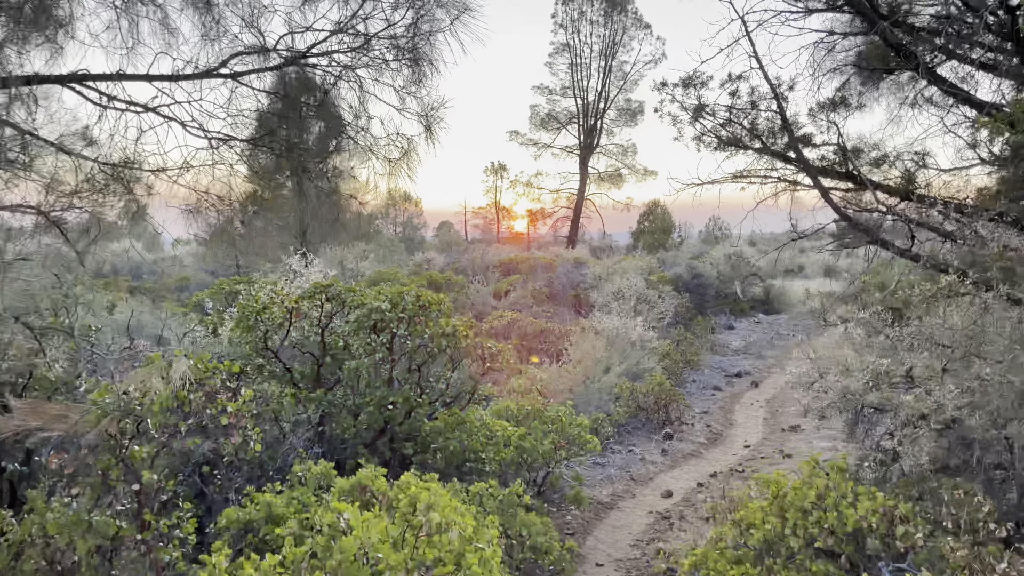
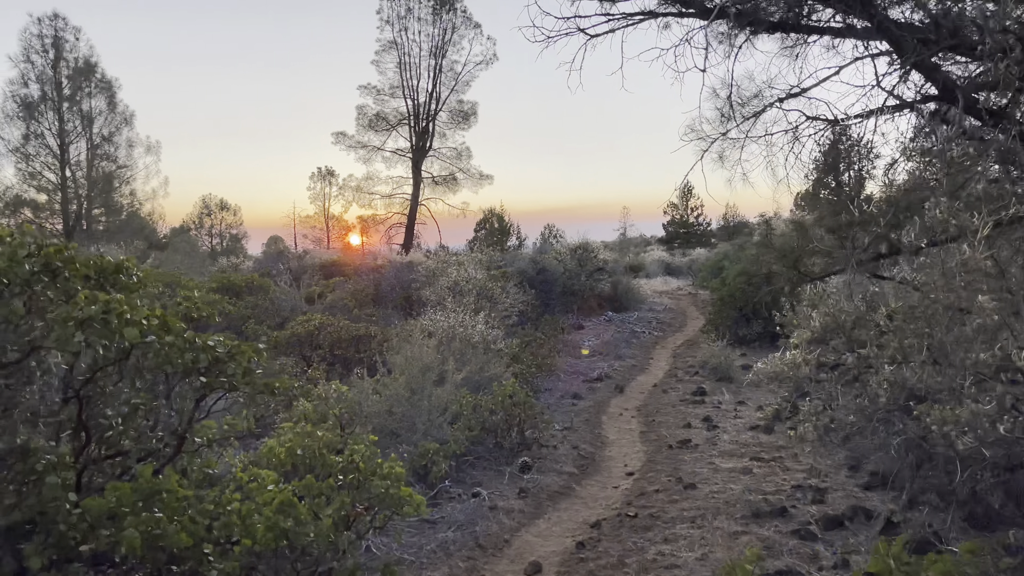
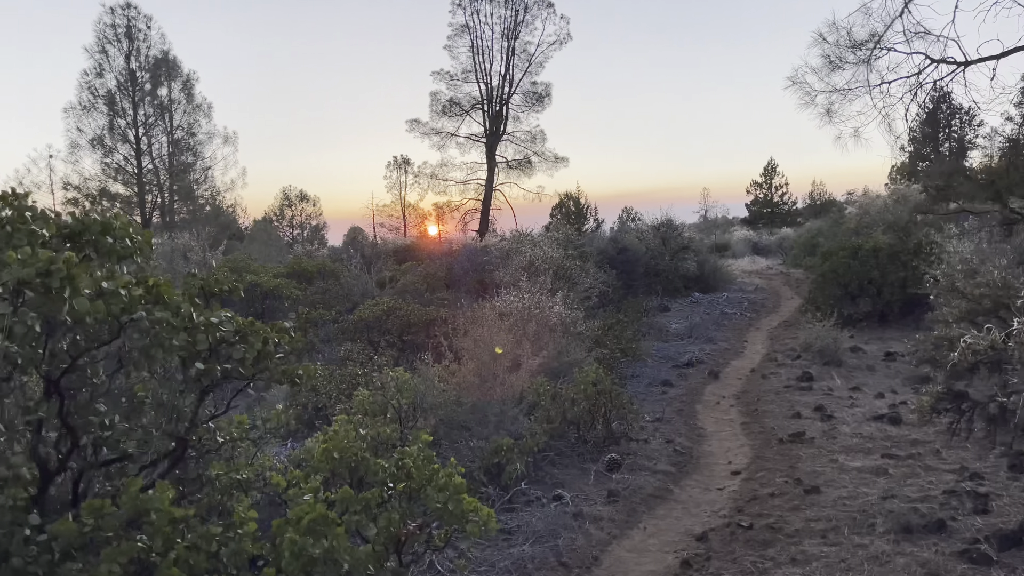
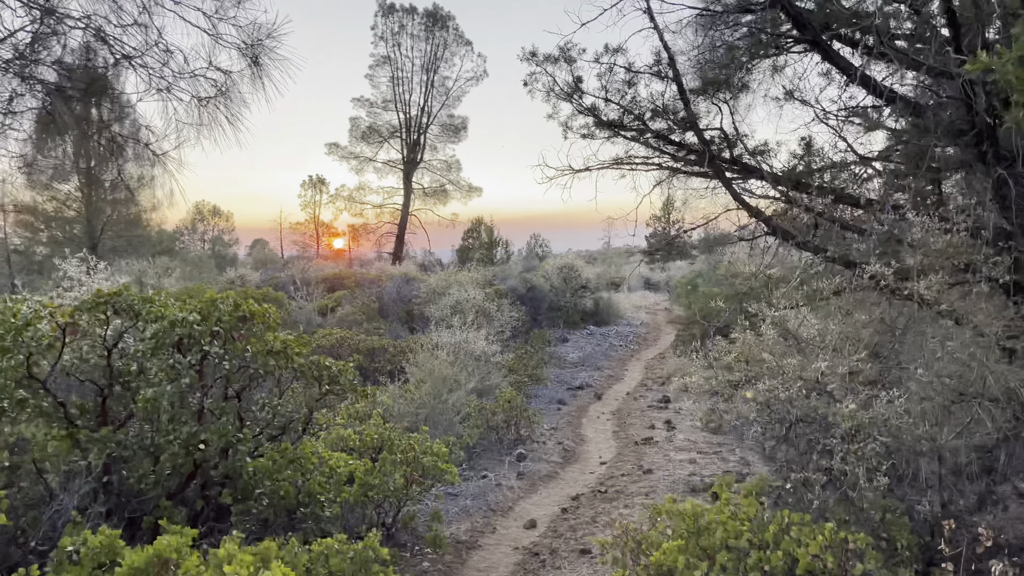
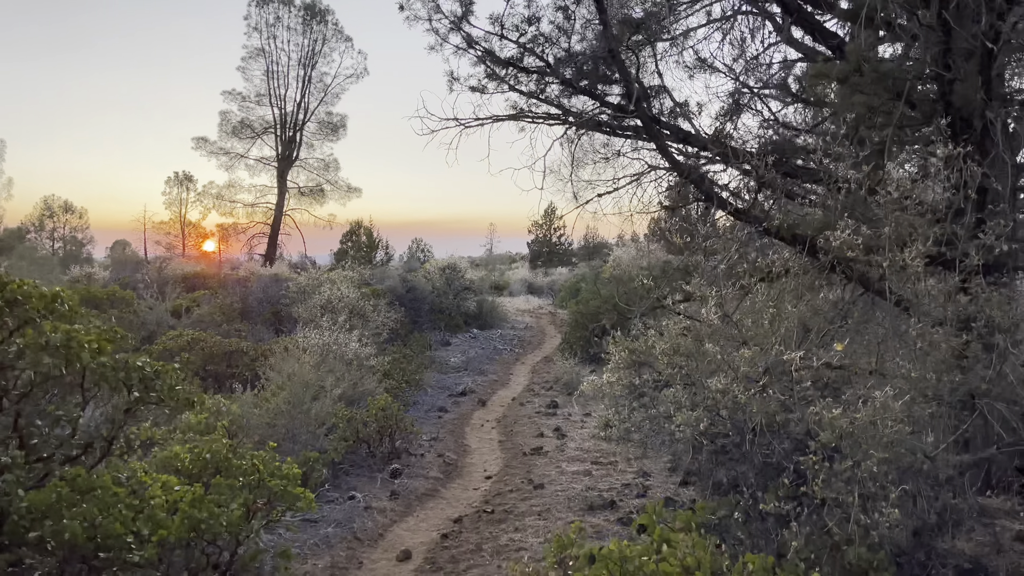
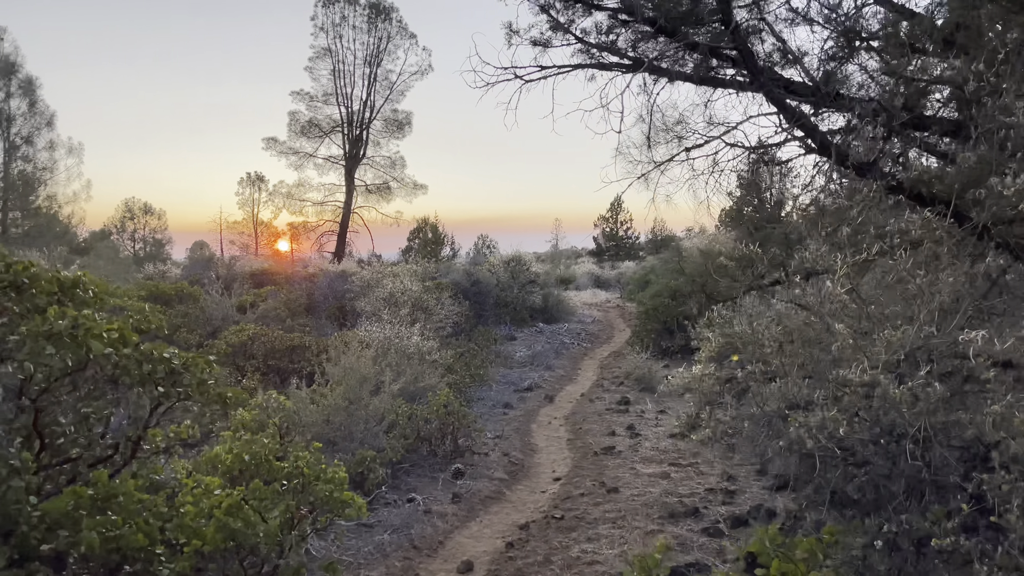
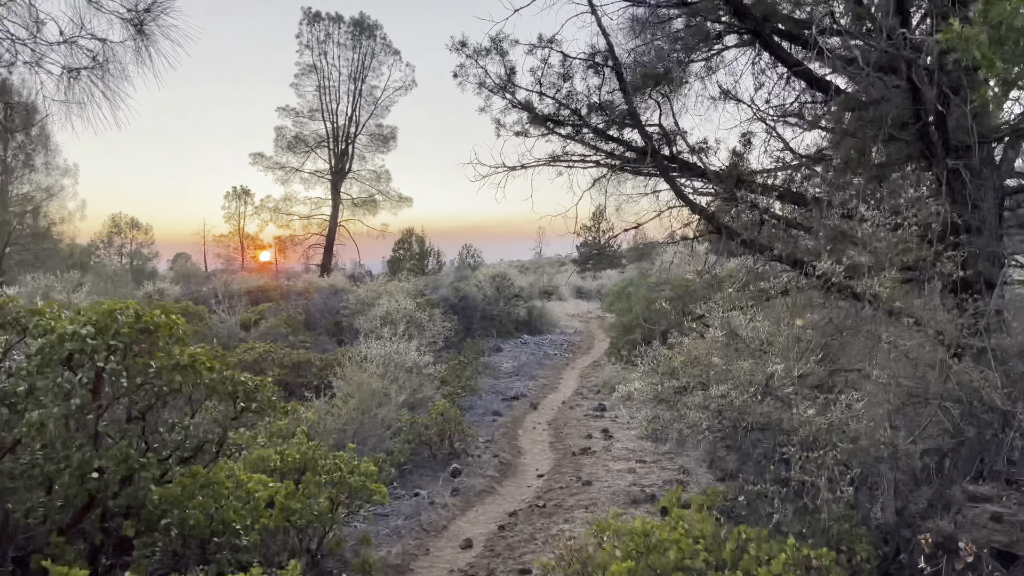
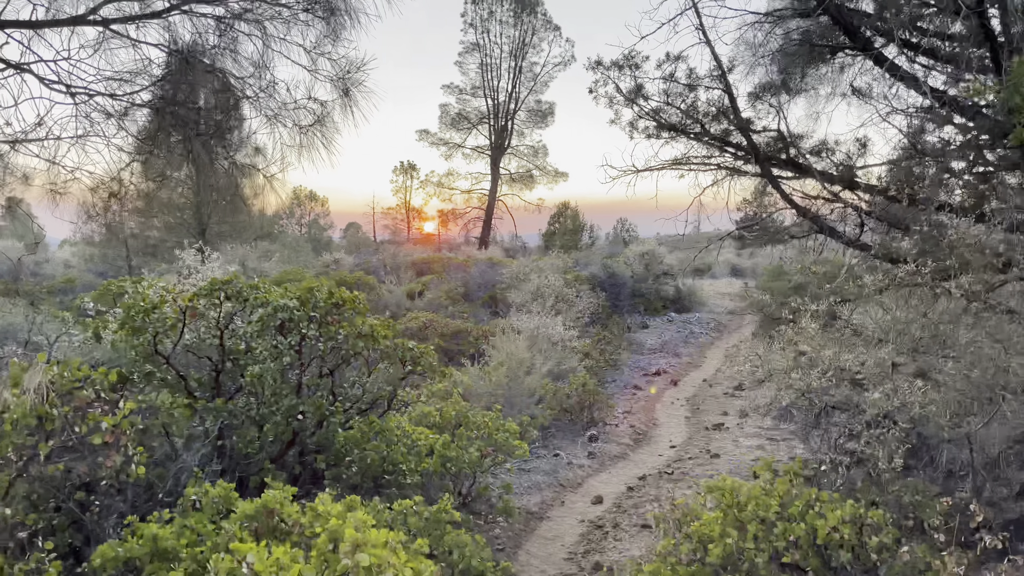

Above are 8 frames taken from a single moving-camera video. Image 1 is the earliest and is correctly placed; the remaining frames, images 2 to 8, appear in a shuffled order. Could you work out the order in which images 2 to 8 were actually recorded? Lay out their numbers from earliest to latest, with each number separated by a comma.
8, 4, 7, 5, 6, 2, 3
